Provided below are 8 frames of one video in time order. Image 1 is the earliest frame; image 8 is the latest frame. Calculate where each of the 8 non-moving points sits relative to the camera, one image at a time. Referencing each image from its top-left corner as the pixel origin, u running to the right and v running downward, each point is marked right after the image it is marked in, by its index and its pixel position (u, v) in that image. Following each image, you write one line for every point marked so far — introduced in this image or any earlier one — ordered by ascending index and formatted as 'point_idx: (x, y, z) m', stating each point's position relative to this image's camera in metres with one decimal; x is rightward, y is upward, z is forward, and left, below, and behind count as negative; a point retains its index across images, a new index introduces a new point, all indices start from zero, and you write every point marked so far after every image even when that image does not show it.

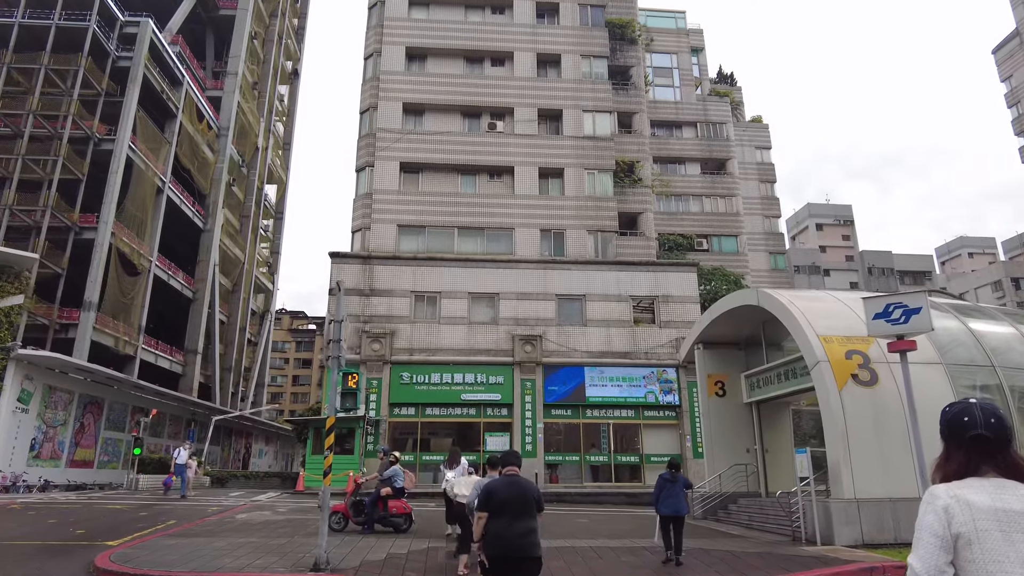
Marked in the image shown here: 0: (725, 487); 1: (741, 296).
0: (+5.5, -5.1, +16.2) m
1: (+5.5, 0.0, +14.8) m
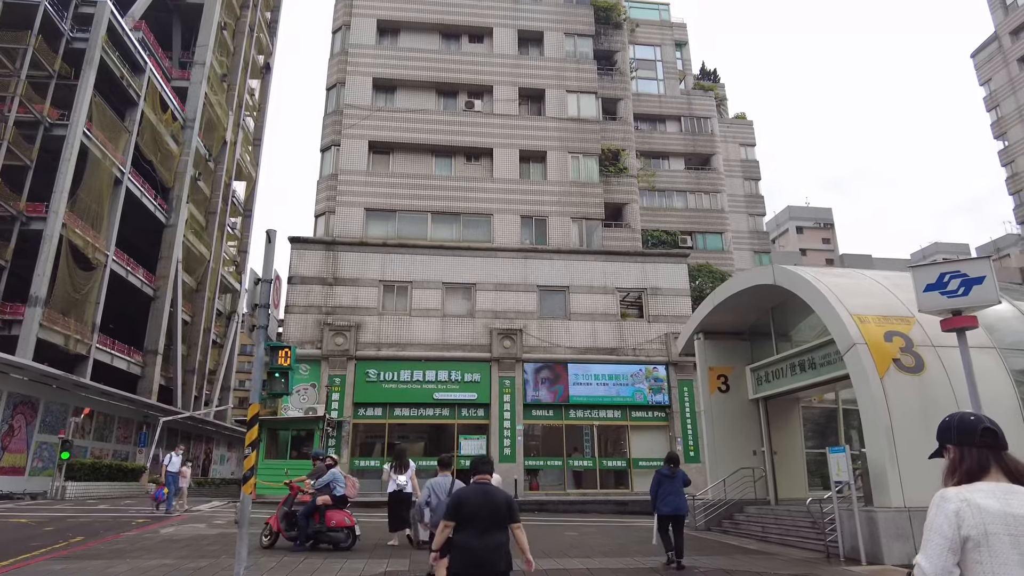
0: (+5.0, -4.6, +14.4) m
1: (+5.0, +0.4, +13.1) m
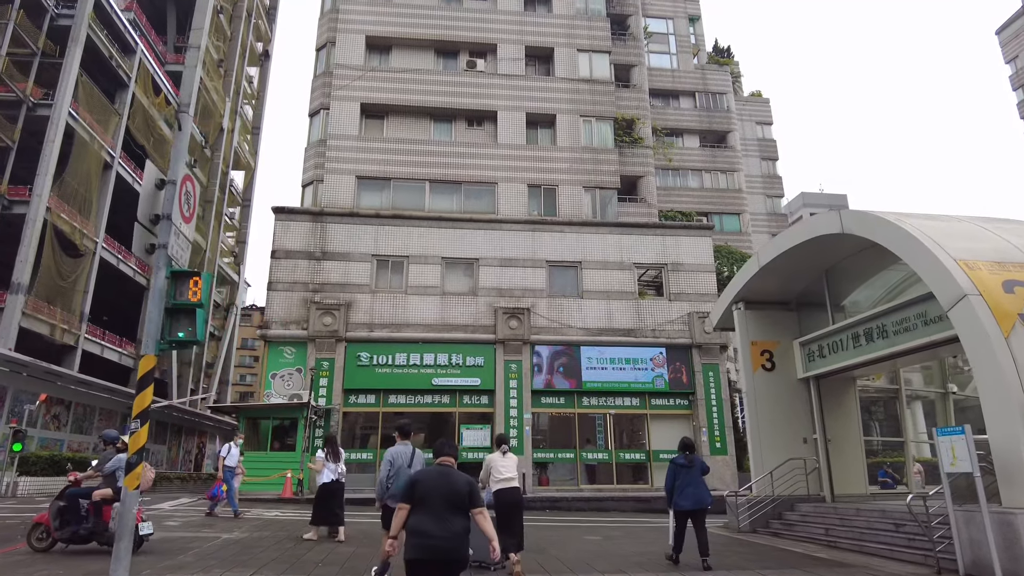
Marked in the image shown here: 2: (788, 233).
0: (+5.1, -3.9, +12.2) m
1: (+5.2, +1.2, +10.9) m
2: (+5.1, +1.1, +11.8) m
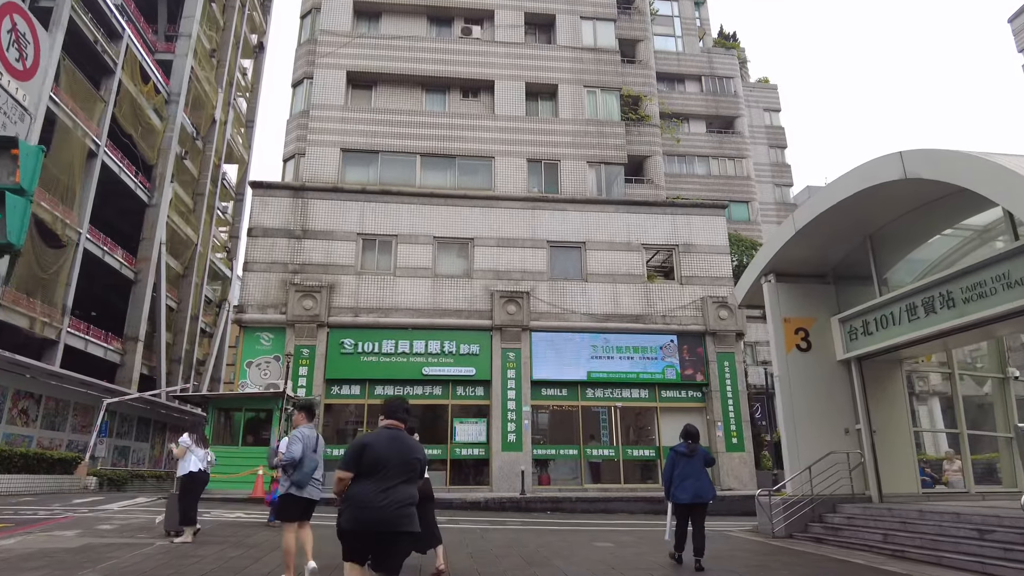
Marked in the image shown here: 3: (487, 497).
0: (+5.1, -3.3, +10.6) m
1: (+5.1, +1.7, +9.2) m
2: (+5.0, +1.6, +10.1) m
3: (-0.6, -5.1, +15.6) m
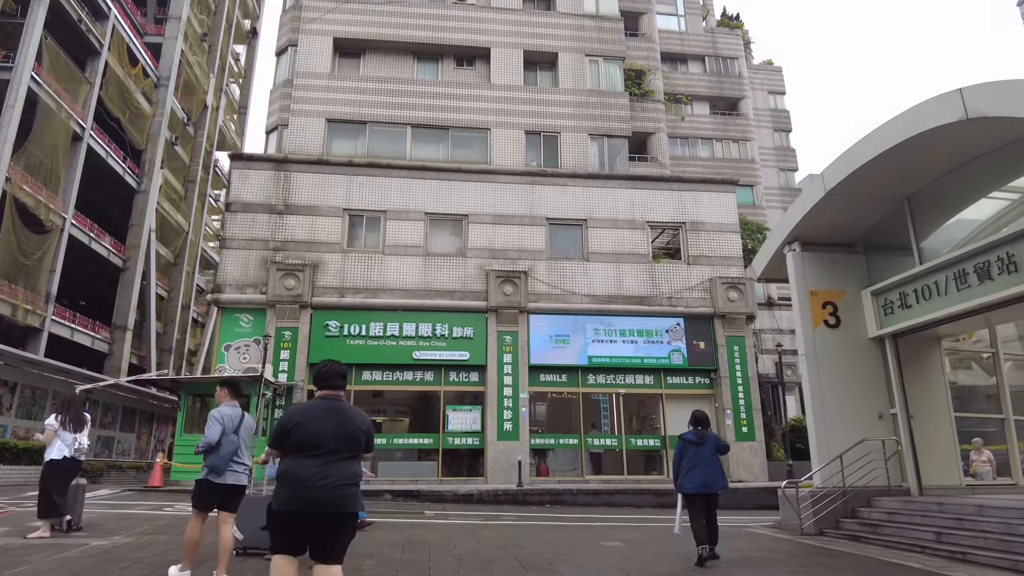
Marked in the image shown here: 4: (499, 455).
0: (+5.0, -2.8, +9.5) m
1: (+5.1, +2.2, +8.0) m
2: (+5.0, +2.1, +8.9) m
3: (-0.7, -4.5, +14.5) m
4: (-0.3, -4.3, +16.5) m
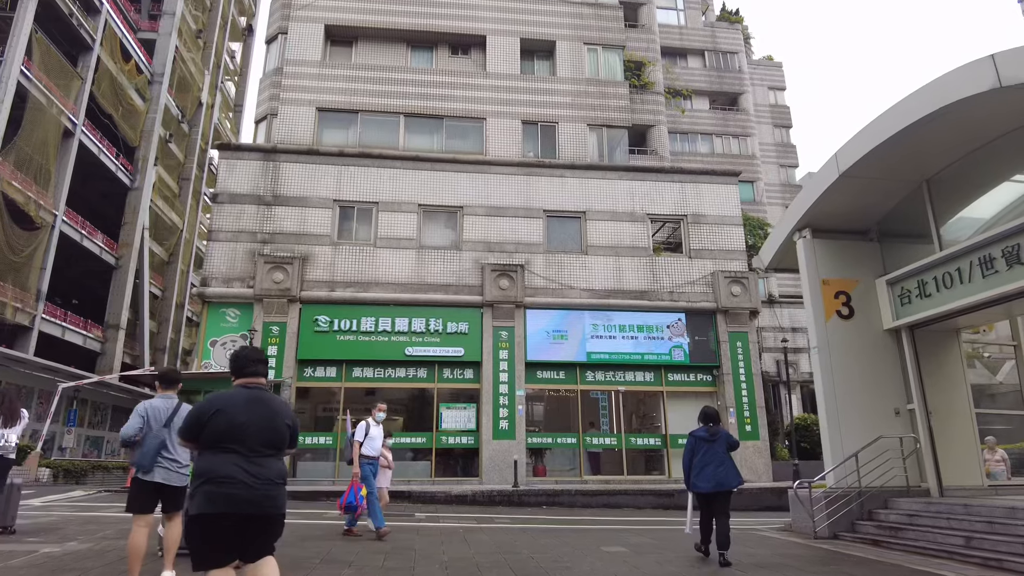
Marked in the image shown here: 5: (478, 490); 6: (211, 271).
0: (+4.9, -2.7, +8.9) m
1: (+5.0, +2.4, +7.5) m
2: (+4.9, +2.3, +8.4) m
3: (-0.8, -4.4, +13.9) m
4: (-0.4, -4.1, +16.0) m
5: (-0.7, -4.3, +13.8) m
6: (-7.7, +0.4, +16.4) m
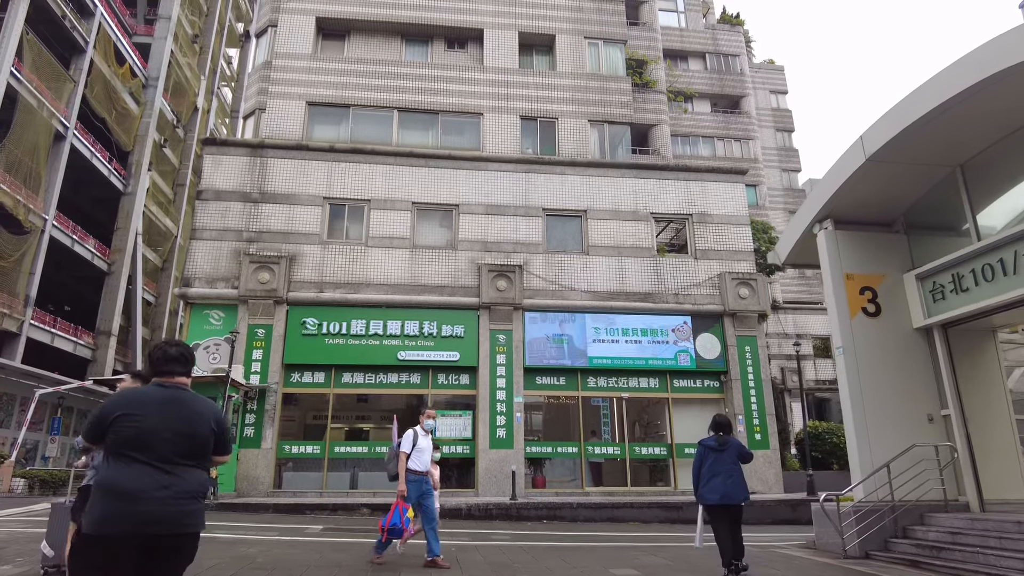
0: (+4.9, -2.6, +8.1) m
1: (+5.0, +2.5, +6.8) m
2: (+4.9, +2.3, +7.7) m
3: (-0.8, -4.4, +13.1) m
4: (-0.5, -4.2, +15.1) m
5: (-0.8, -4.3, +13.0) m
6: (-7.7, +0.4, +15.6) m
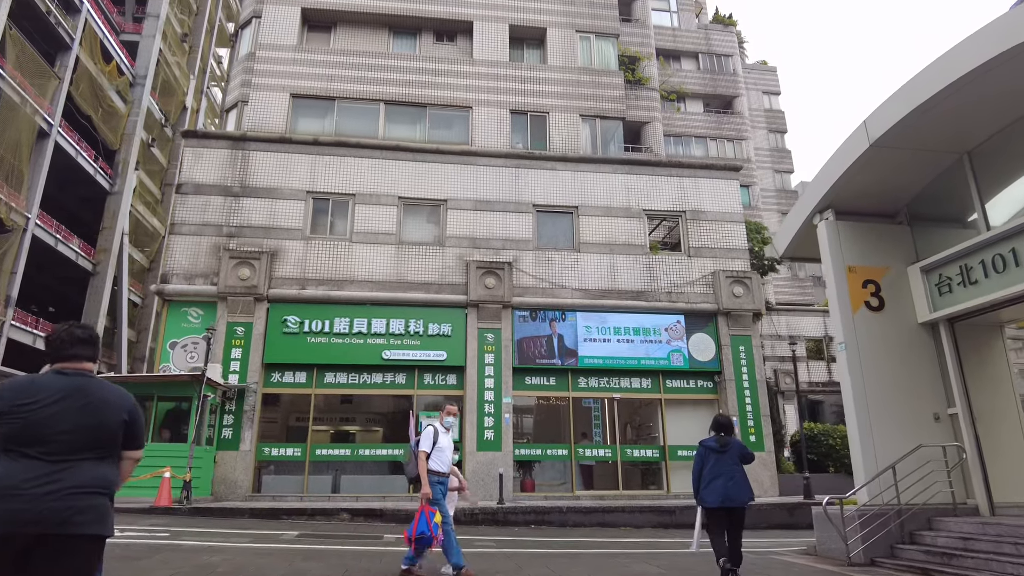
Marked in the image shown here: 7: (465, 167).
0: (+4.7, -2.5, +7.7) m
1: (+4.8, +2.5, +6.4) m
2: (+4.7, +2.4, +7.3) m
3: (-1.1, -4.3, +12.6) m
4: (-0.8, -4.1, +14.7) m
5: (-1.0, -4.3, +12.5) m
6: (-8.0, +0.5, +15.1) m
7: (-1.2, +3.2, +17.0) m
